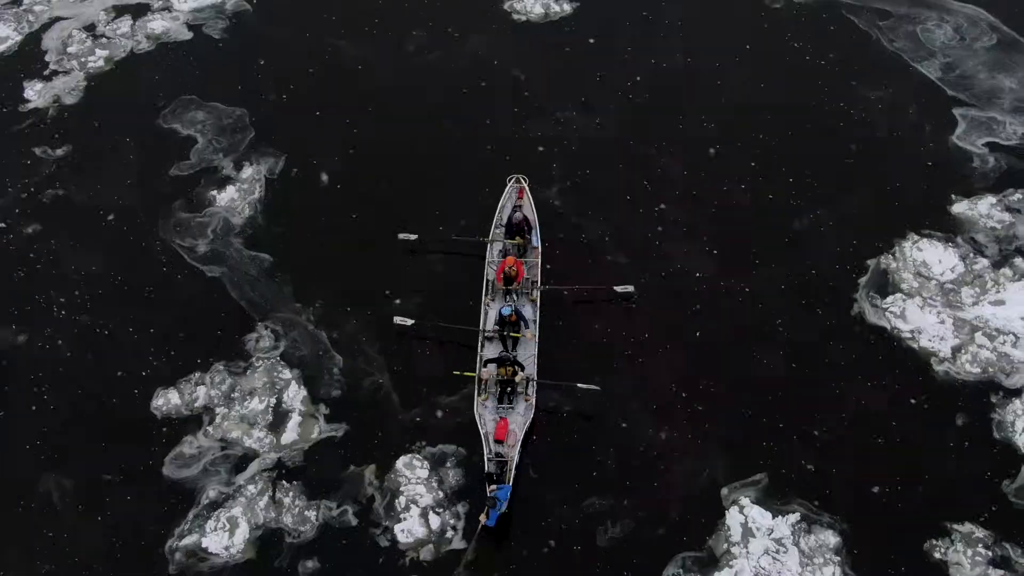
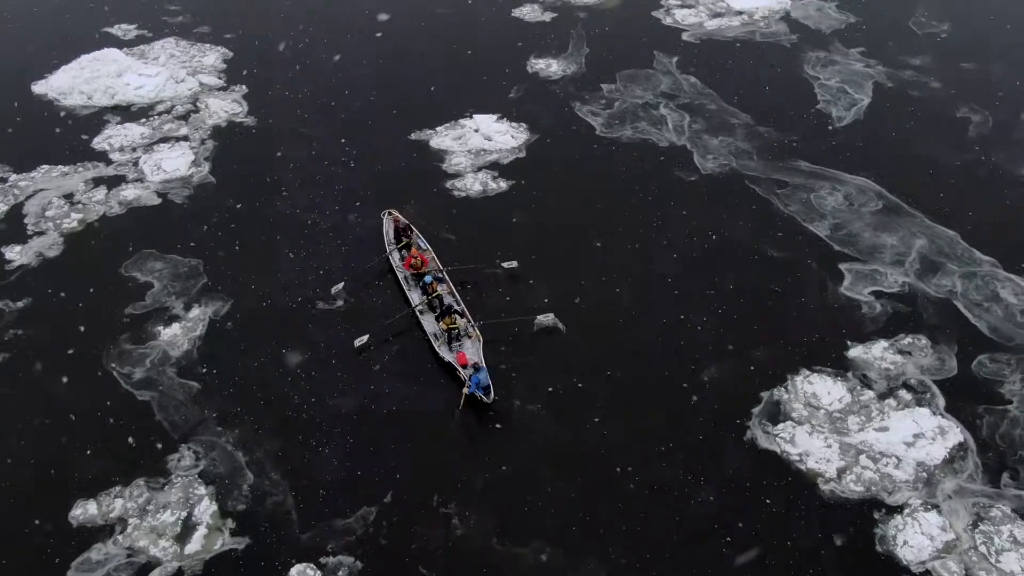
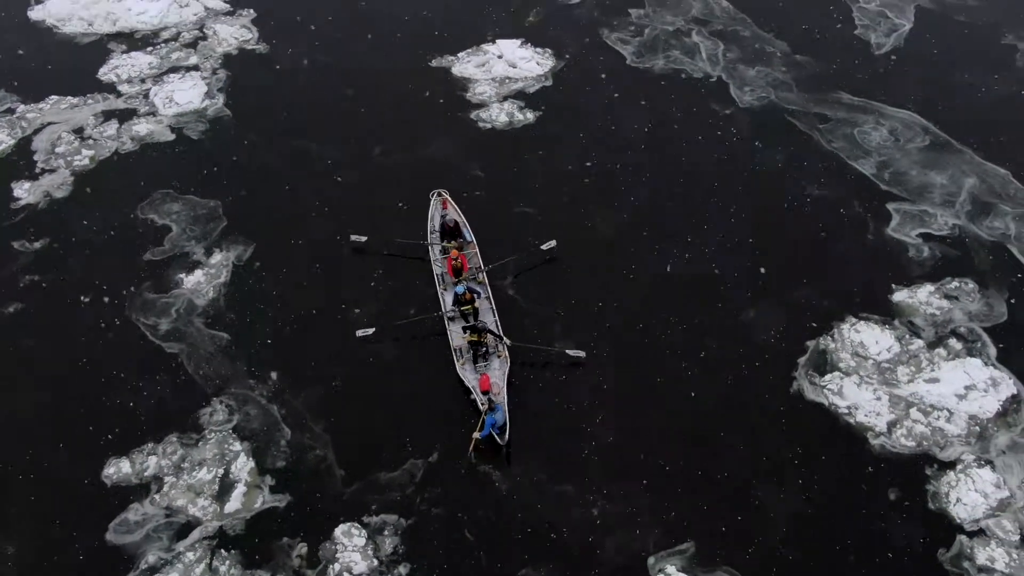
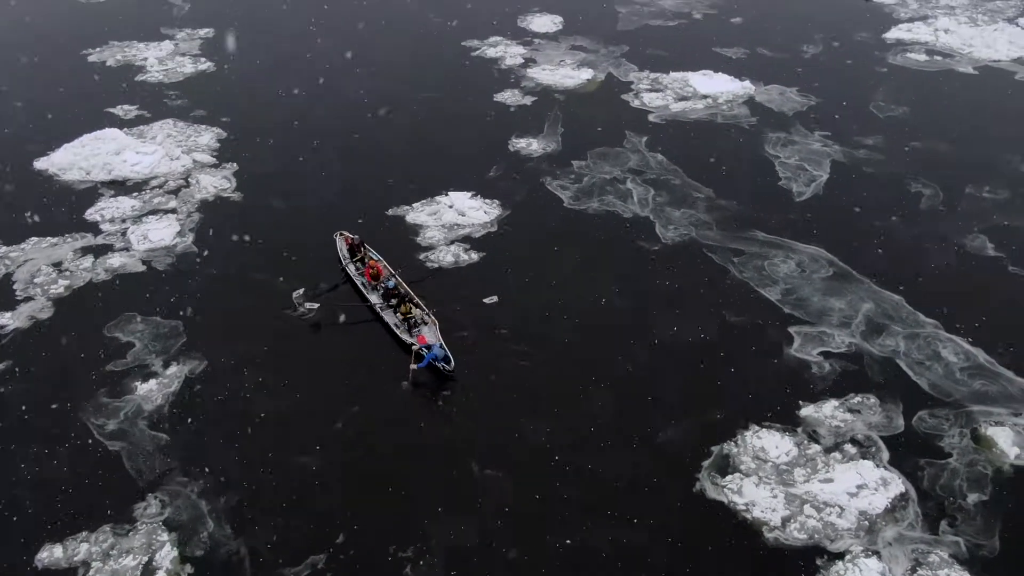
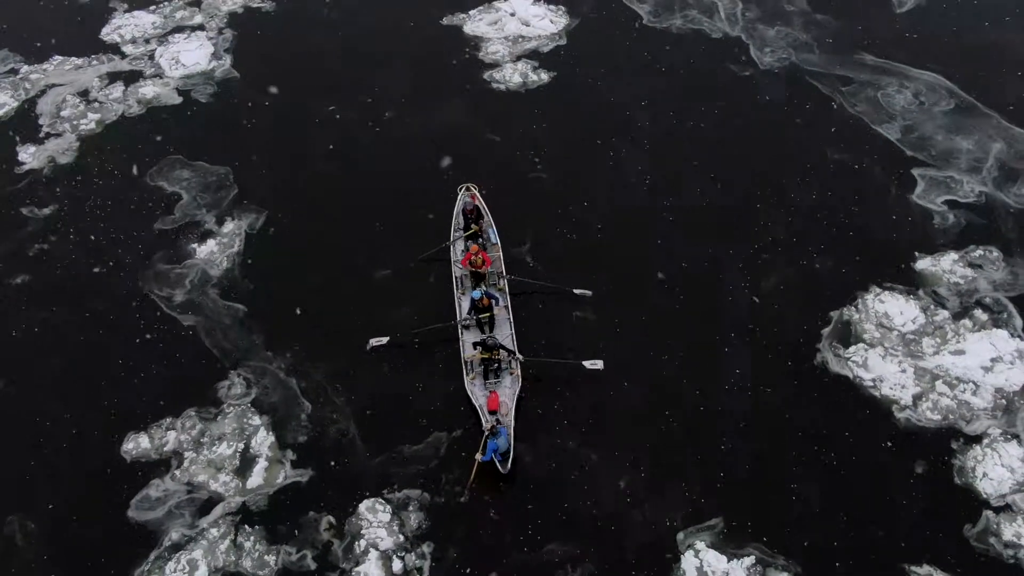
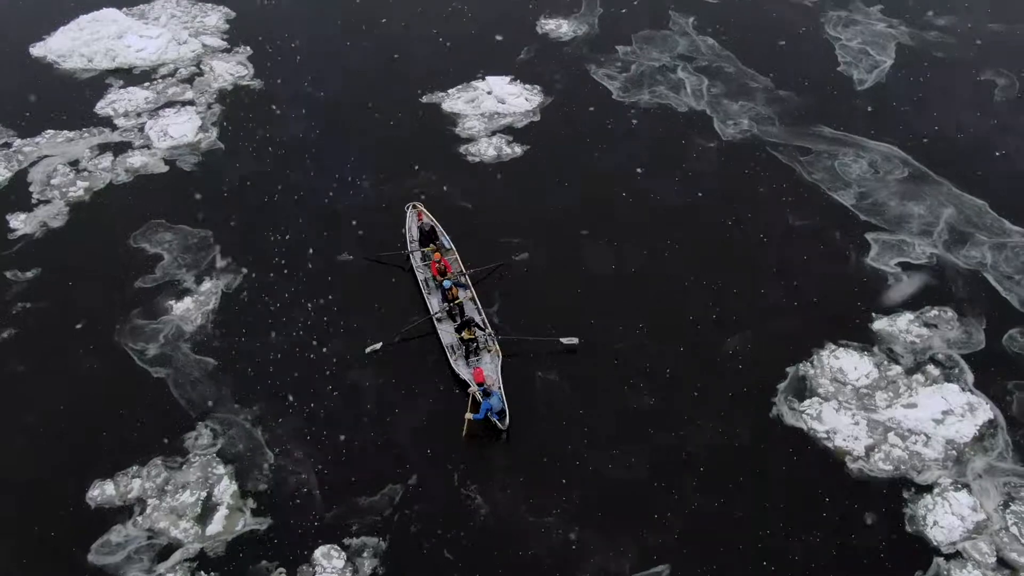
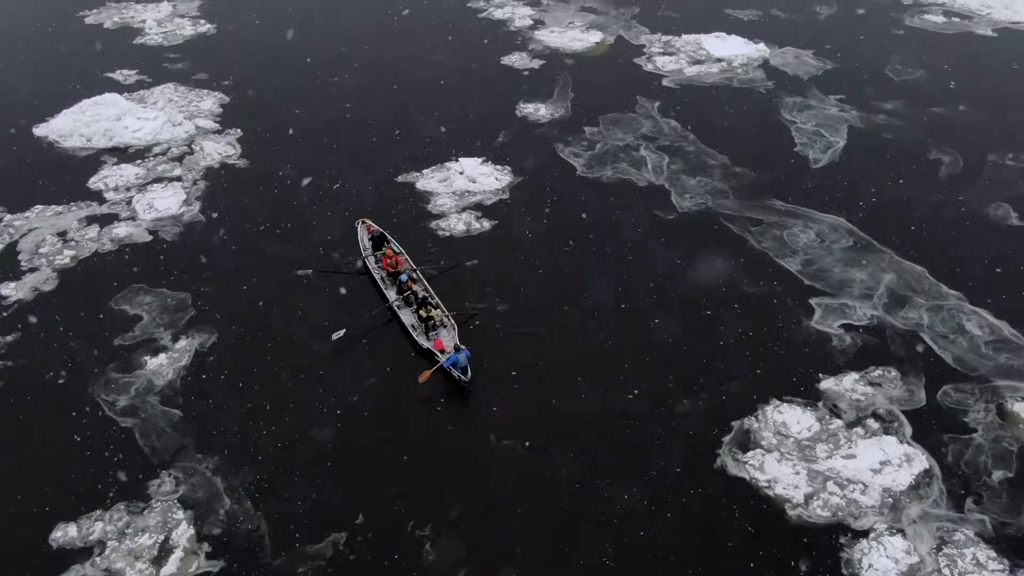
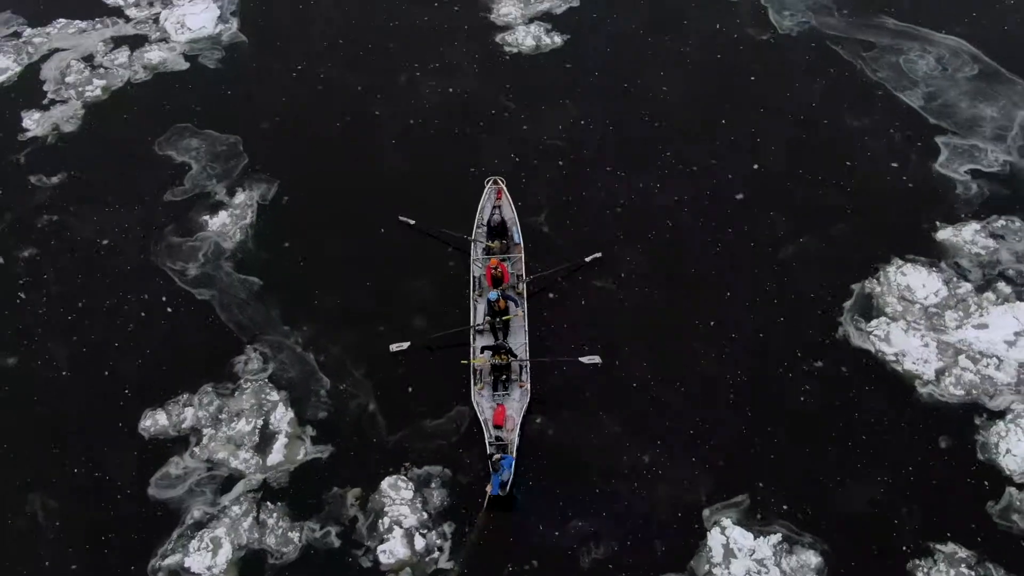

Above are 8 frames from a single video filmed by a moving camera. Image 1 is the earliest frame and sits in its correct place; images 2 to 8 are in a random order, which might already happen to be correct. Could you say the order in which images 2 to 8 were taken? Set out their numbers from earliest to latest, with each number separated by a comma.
8, 5, 3, 6, 2, 7, 4
